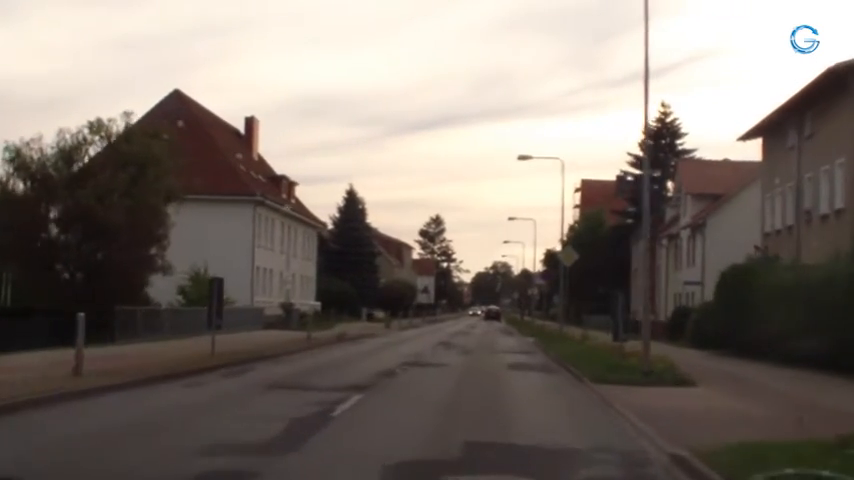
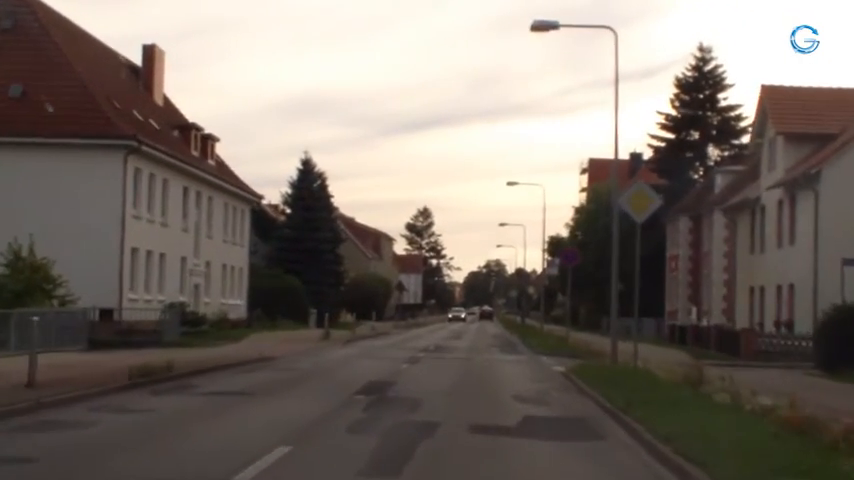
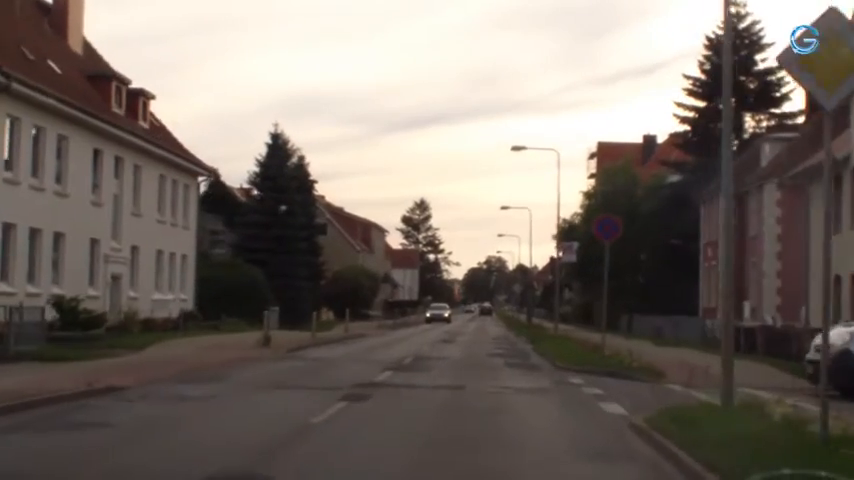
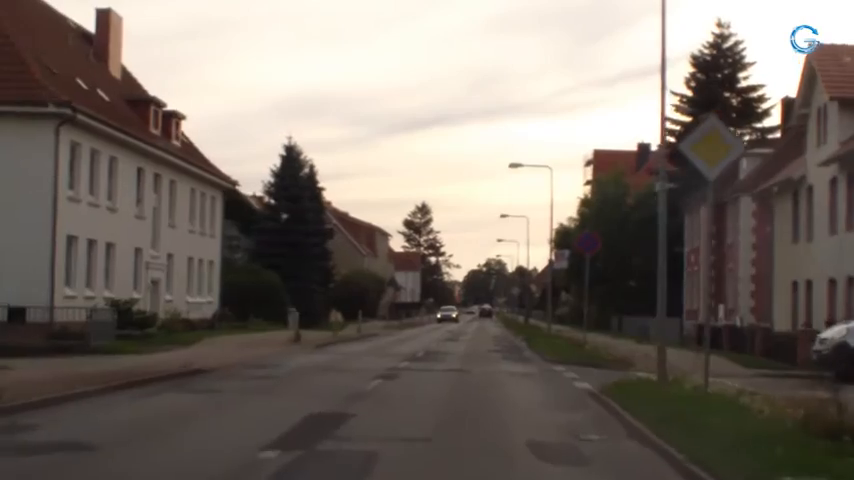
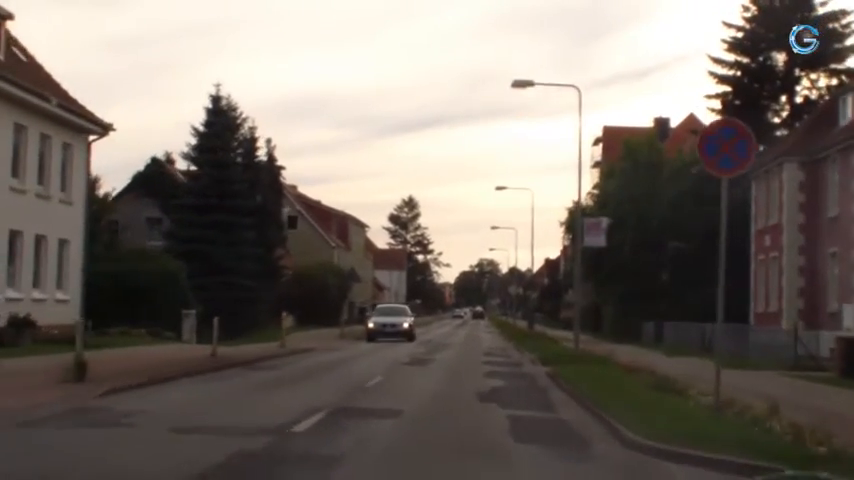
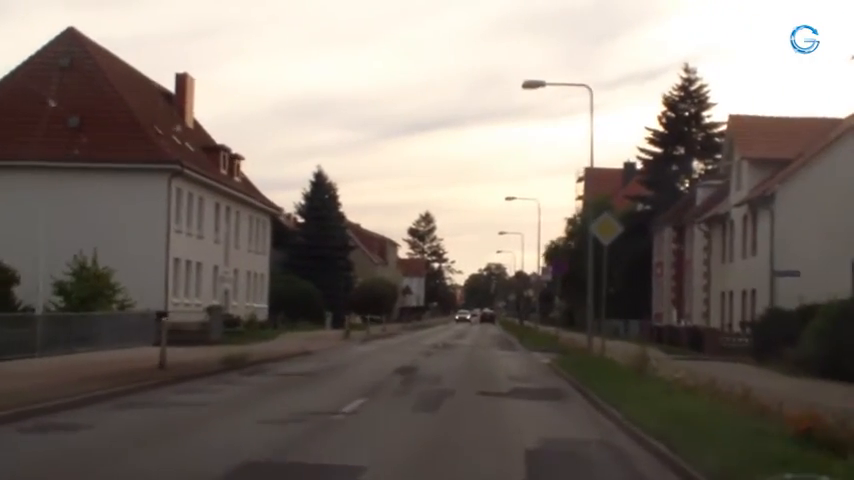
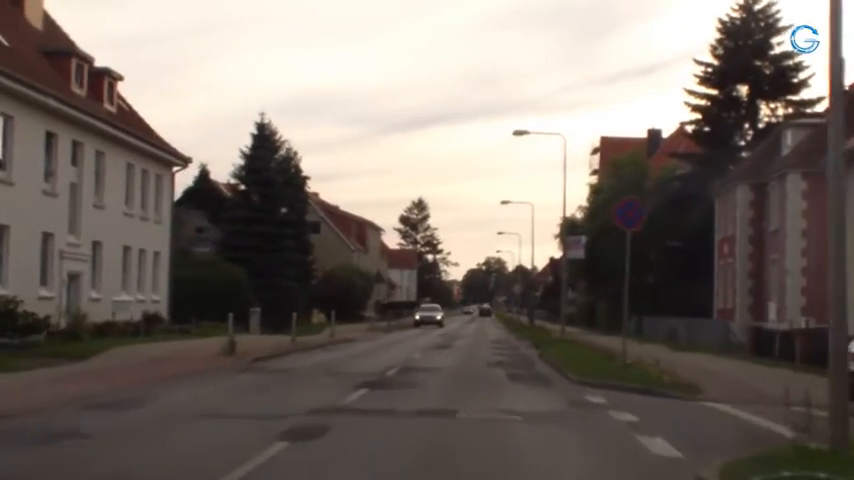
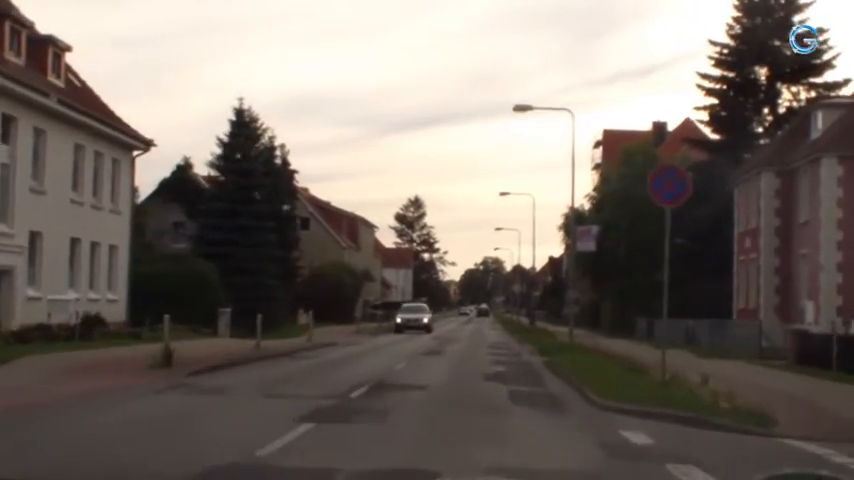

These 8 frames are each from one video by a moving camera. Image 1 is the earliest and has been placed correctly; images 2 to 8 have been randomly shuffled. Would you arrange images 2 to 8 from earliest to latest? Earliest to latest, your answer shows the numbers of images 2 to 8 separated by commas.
6, 2, 4, 3, 7, 8, 5
